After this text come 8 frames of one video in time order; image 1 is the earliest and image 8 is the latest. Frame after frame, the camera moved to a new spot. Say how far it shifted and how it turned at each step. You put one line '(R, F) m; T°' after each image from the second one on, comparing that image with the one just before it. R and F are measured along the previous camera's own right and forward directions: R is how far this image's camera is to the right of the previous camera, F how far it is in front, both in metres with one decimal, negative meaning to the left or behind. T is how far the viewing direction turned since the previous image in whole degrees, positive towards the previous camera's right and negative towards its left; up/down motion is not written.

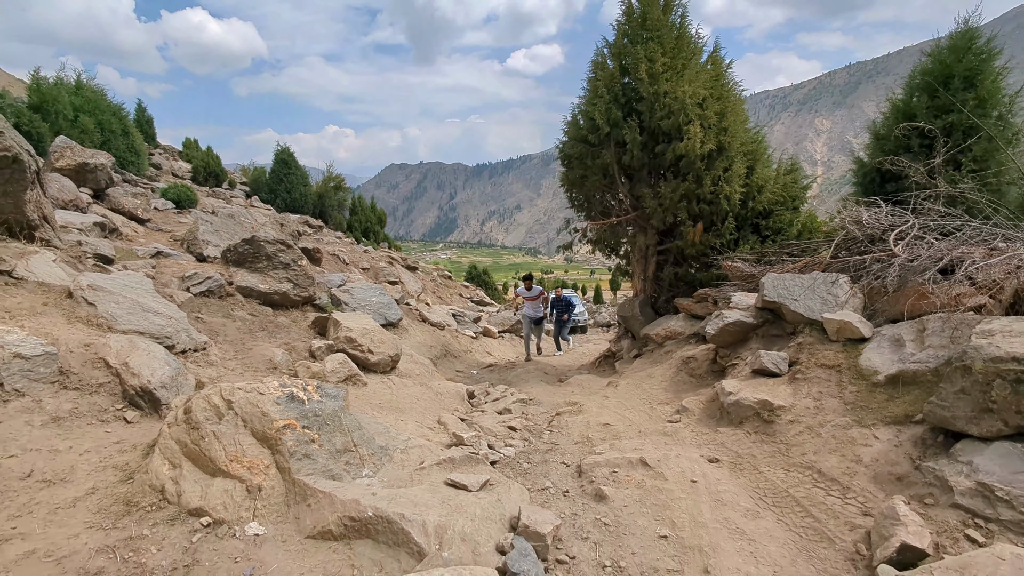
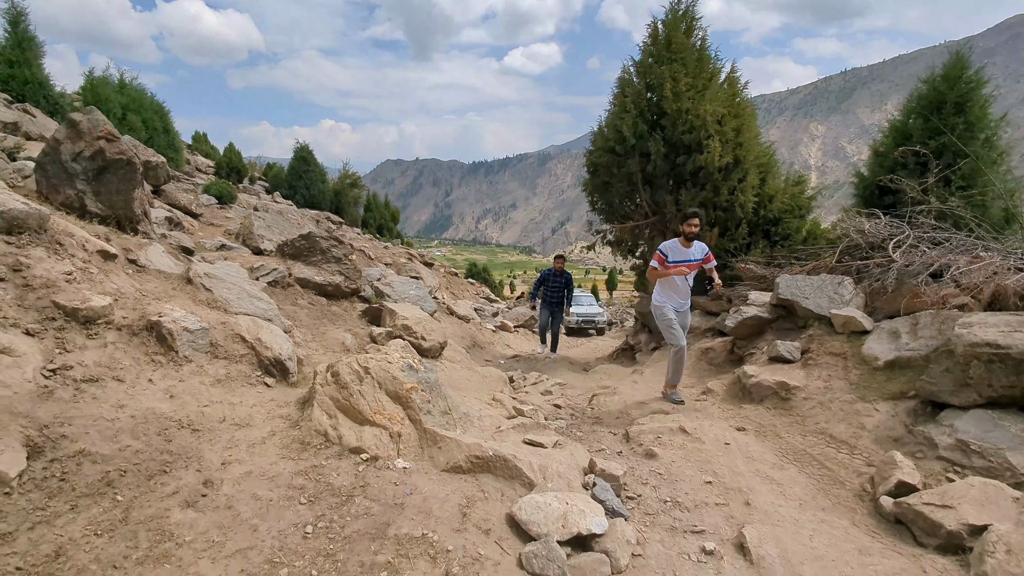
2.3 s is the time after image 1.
(-0.7, -0.9) m; +1°
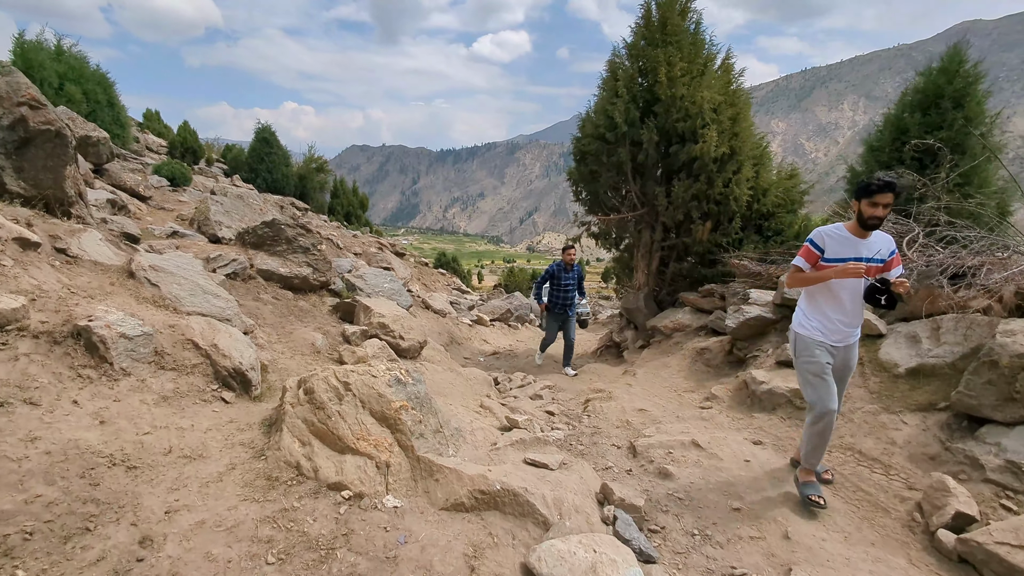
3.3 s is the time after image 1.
(-0.3, +0.6) m; +4°
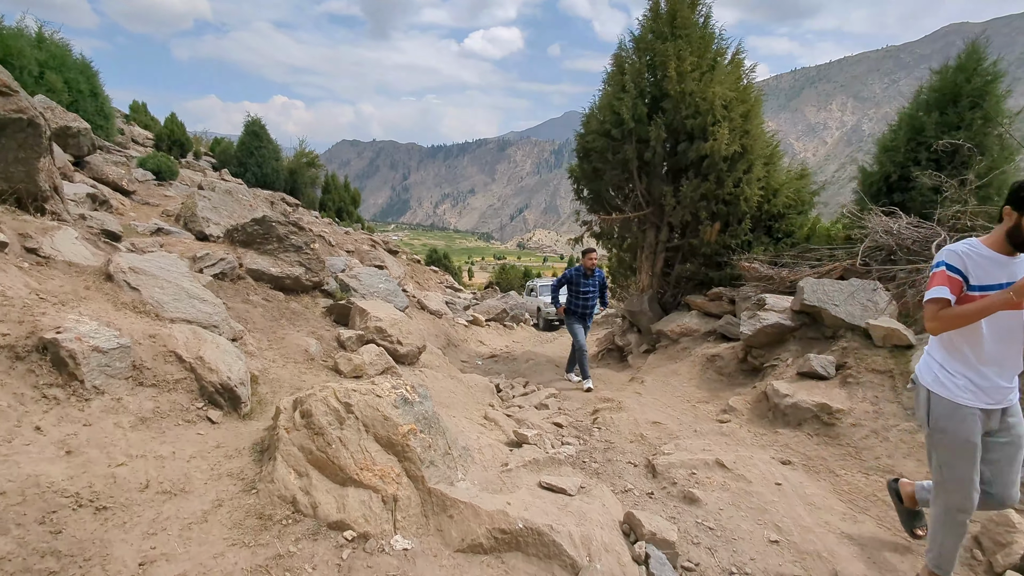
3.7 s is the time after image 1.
(-0.2, +0.4) m; +1°
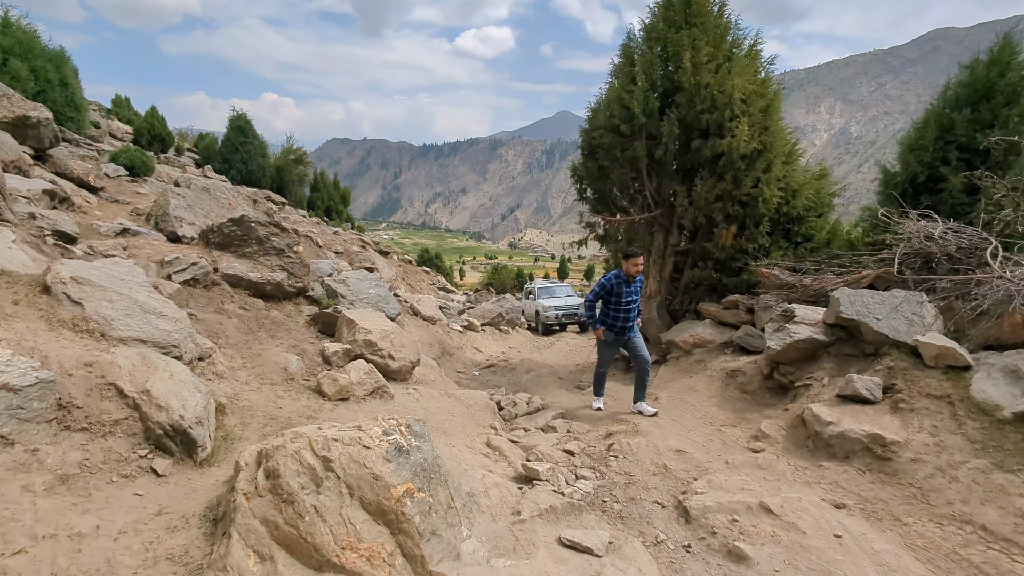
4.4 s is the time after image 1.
(-0.2, +0.7) m; +1°
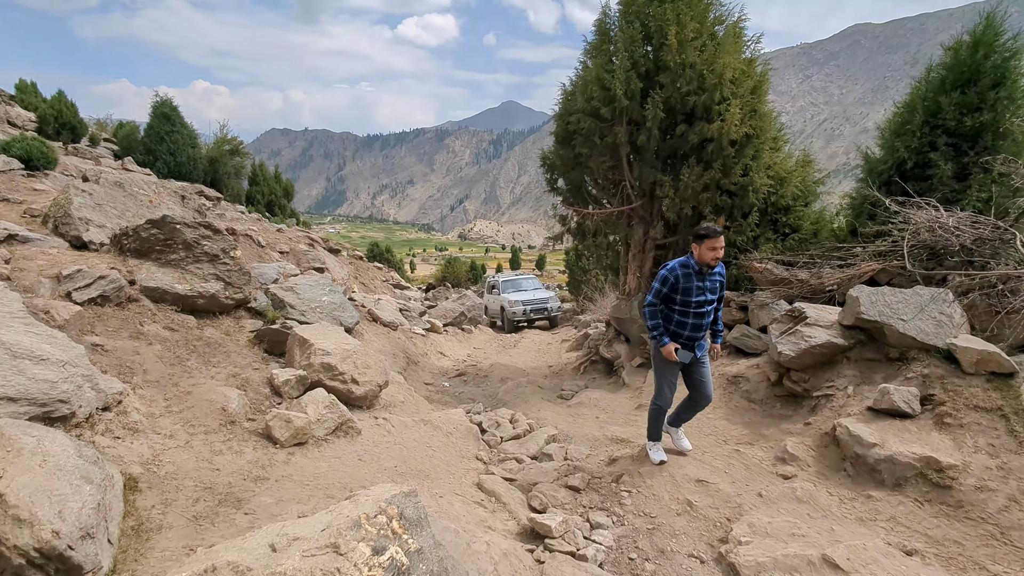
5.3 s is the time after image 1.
(-0.3, +0.9) m; +5°
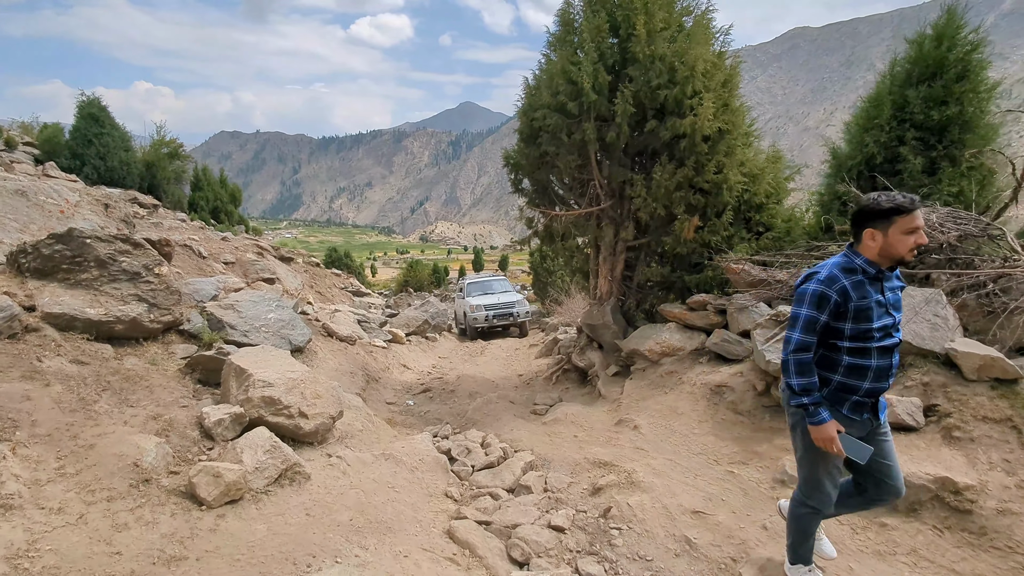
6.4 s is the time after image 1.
(0.0, +0.6) m; +4°
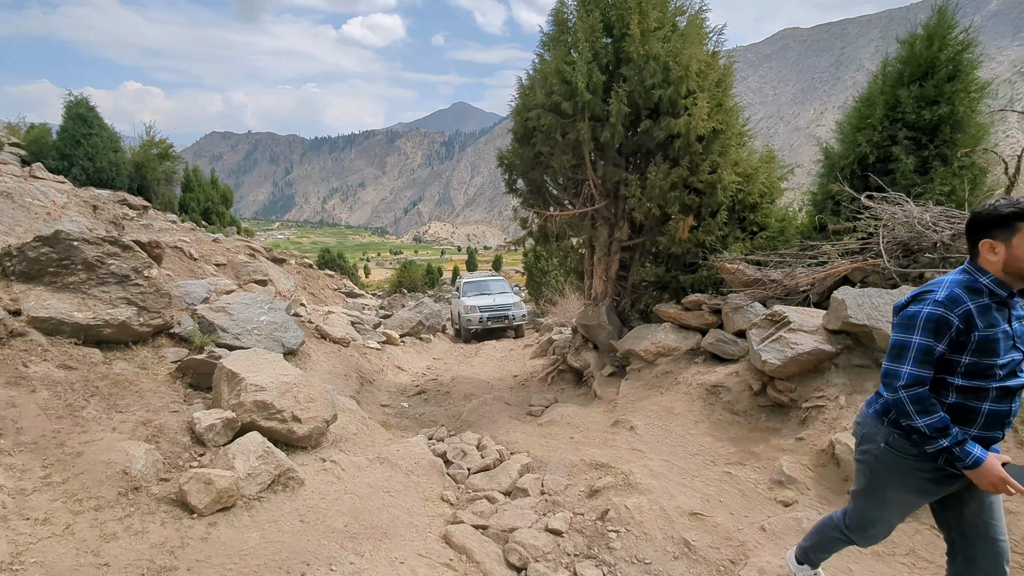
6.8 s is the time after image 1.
(0.0, 0.0) m; +1°
